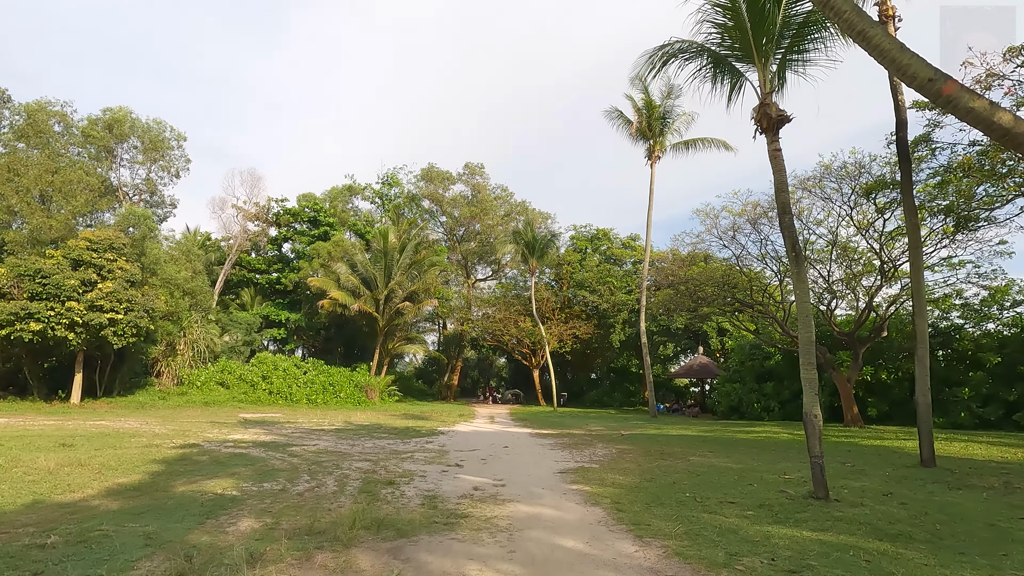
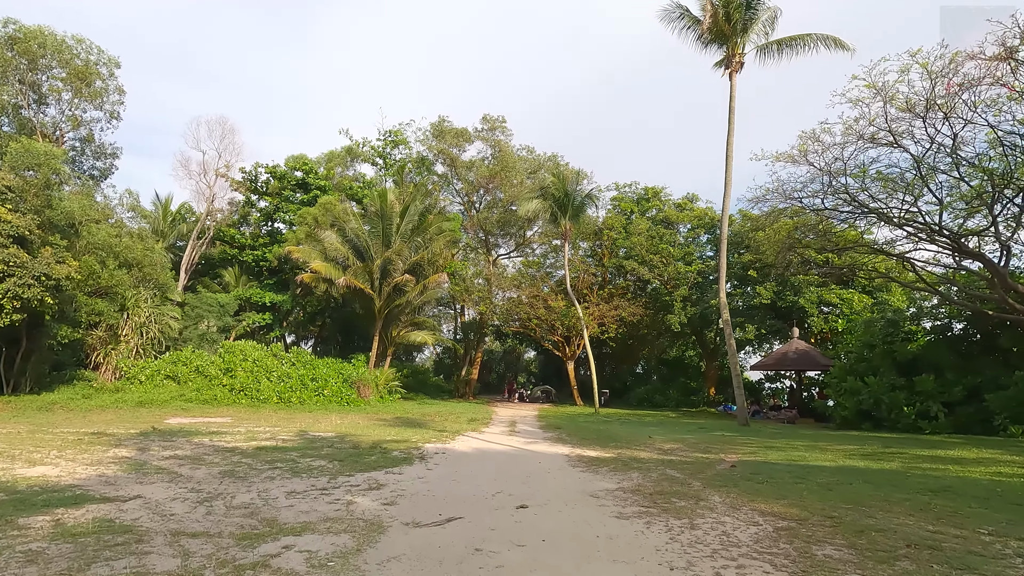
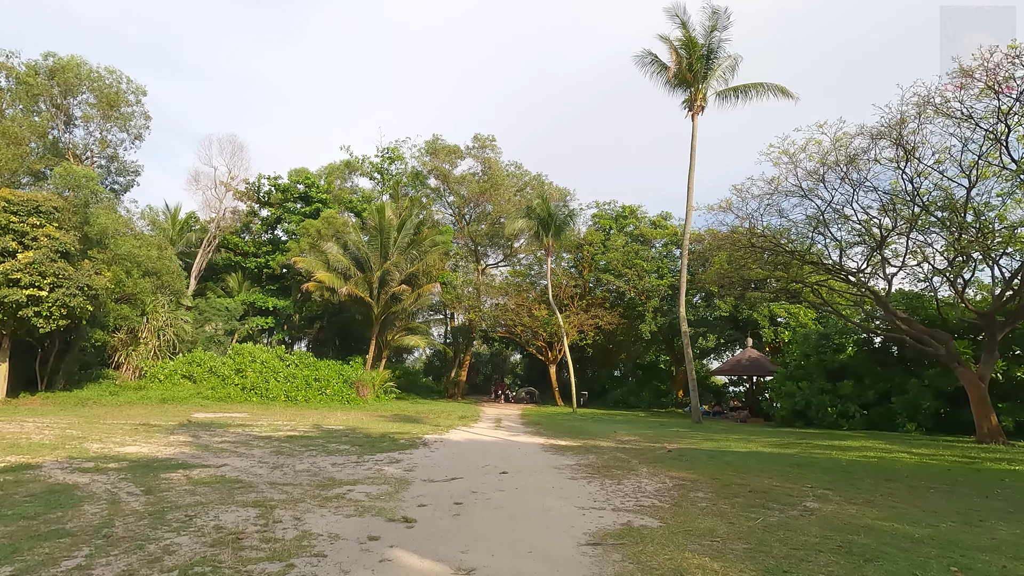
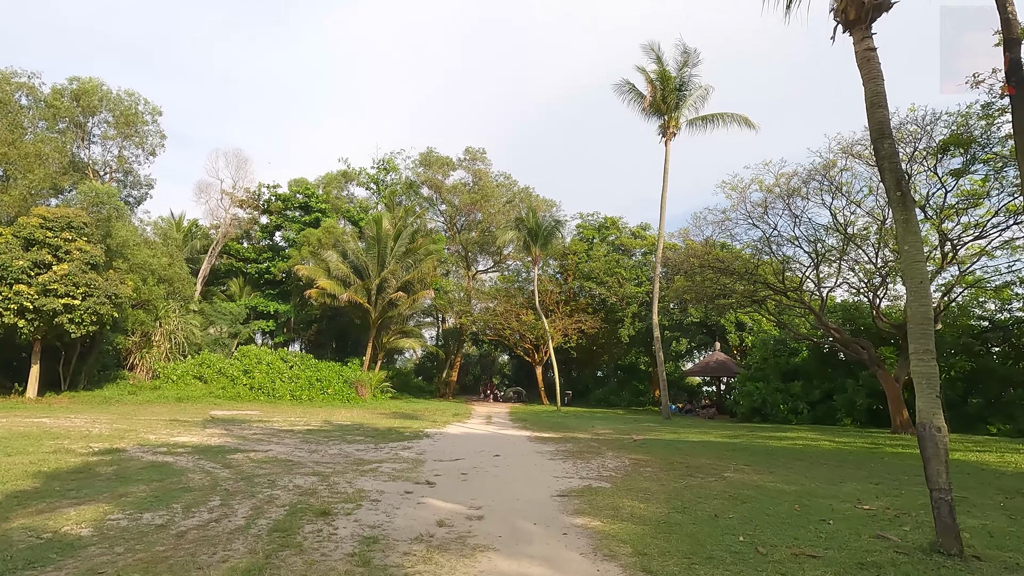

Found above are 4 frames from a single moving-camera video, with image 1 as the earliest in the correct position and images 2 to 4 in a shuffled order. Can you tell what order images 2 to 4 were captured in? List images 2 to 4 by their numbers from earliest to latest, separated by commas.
4, 3, 2
